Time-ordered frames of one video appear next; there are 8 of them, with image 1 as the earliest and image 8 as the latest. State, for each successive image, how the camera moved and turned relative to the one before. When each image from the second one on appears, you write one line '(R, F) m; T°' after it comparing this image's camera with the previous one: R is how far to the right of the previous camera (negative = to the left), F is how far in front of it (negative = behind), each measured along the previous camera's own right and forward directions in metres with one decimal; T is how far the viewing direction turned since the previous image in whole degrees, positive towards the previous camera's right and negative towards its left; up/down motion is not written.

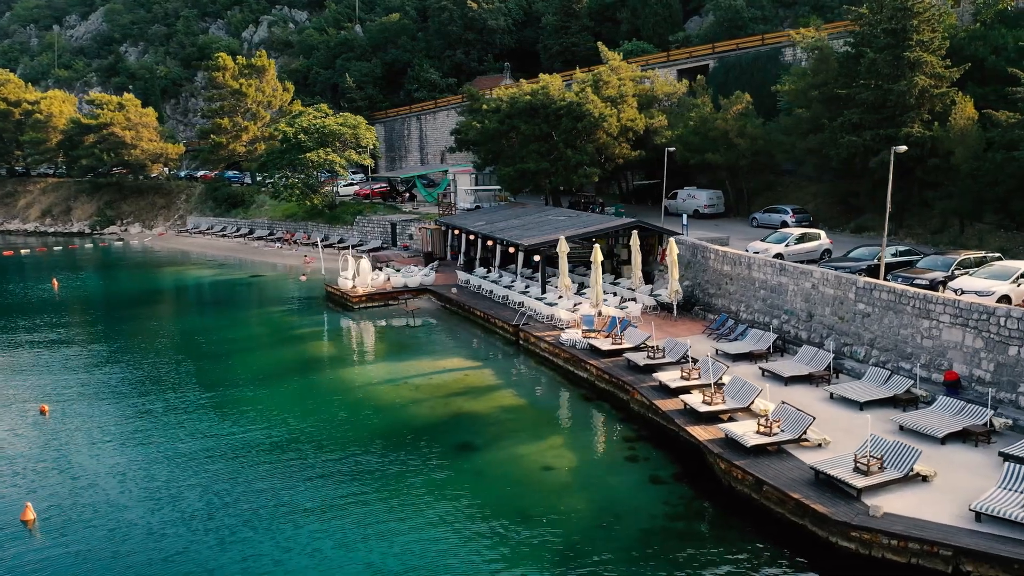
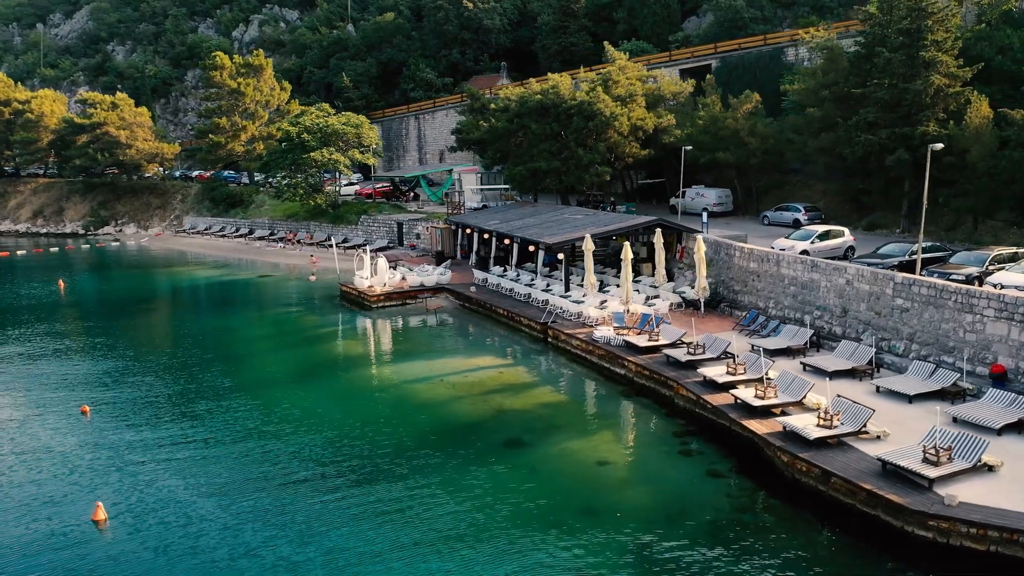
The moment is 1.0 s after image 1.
(-1.5, -0.1) m; +1°
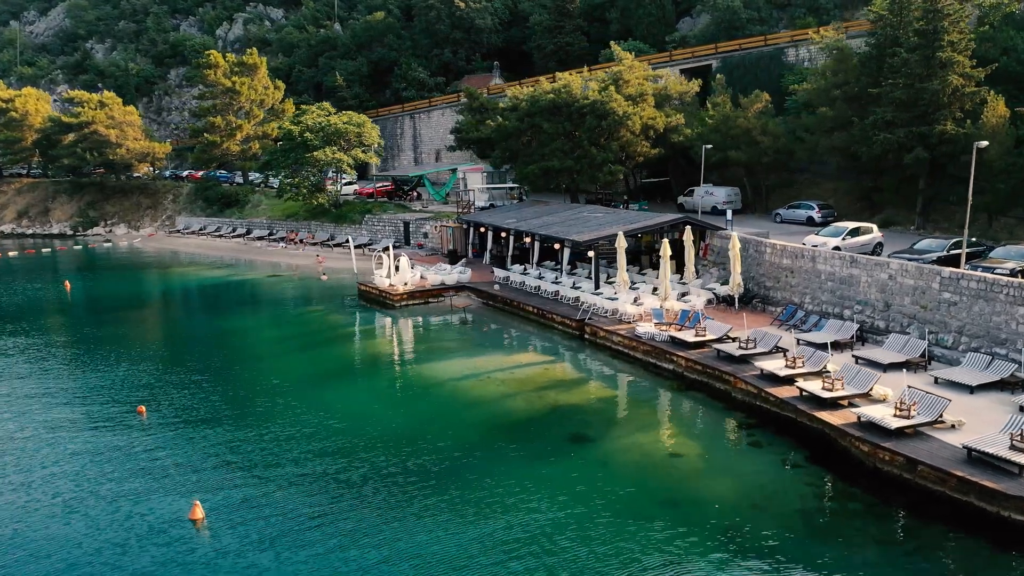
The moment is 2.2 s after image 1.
(-2.0, -0.1) m; +2°
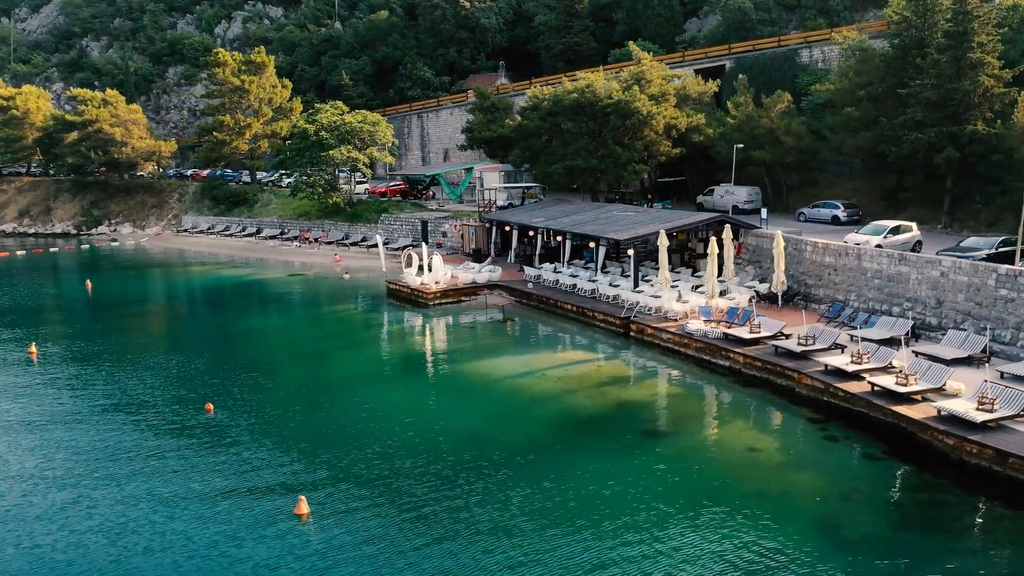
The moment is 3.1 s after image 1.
(-1.9, -0.1) m; +1°
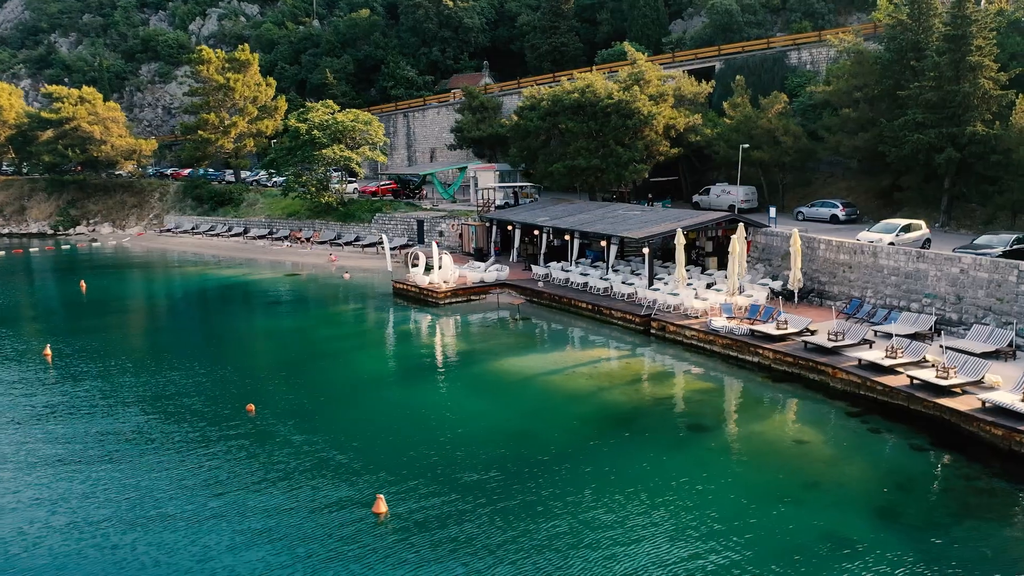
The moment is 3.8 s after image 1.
(-1.8, 0.0) m; +2°
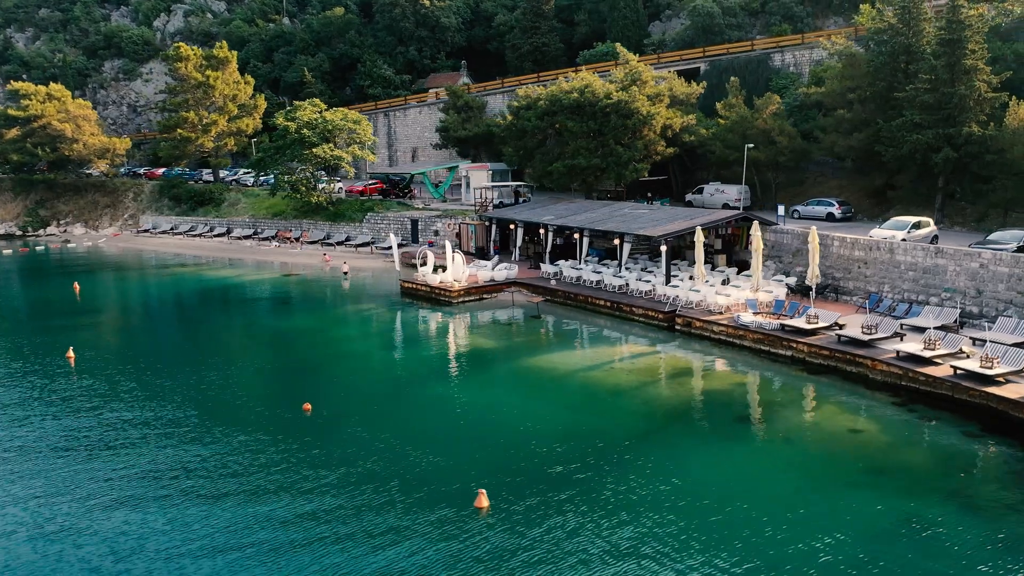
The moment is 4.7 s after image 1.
(-2.3, -0.1) m; +3°
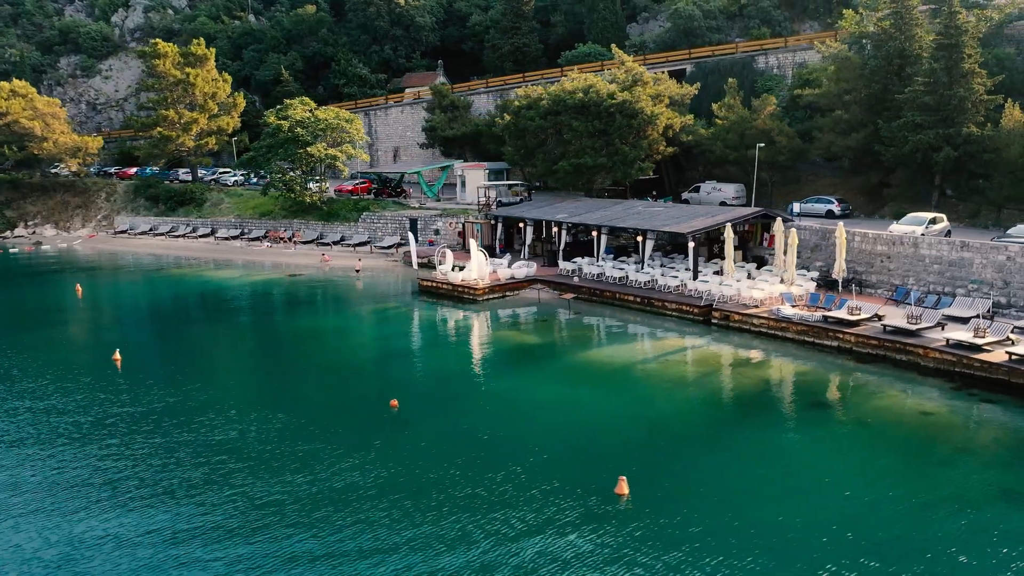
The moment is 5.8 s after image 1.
(-3.2, -0.2) m; +4°
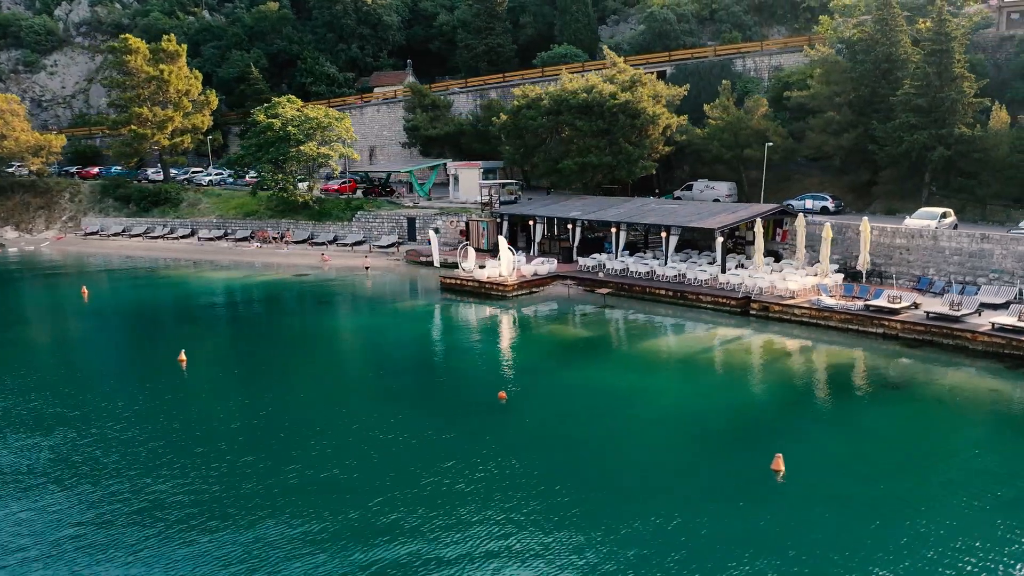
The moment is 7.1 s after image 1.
(-4.0, -0.3) m; +5°
